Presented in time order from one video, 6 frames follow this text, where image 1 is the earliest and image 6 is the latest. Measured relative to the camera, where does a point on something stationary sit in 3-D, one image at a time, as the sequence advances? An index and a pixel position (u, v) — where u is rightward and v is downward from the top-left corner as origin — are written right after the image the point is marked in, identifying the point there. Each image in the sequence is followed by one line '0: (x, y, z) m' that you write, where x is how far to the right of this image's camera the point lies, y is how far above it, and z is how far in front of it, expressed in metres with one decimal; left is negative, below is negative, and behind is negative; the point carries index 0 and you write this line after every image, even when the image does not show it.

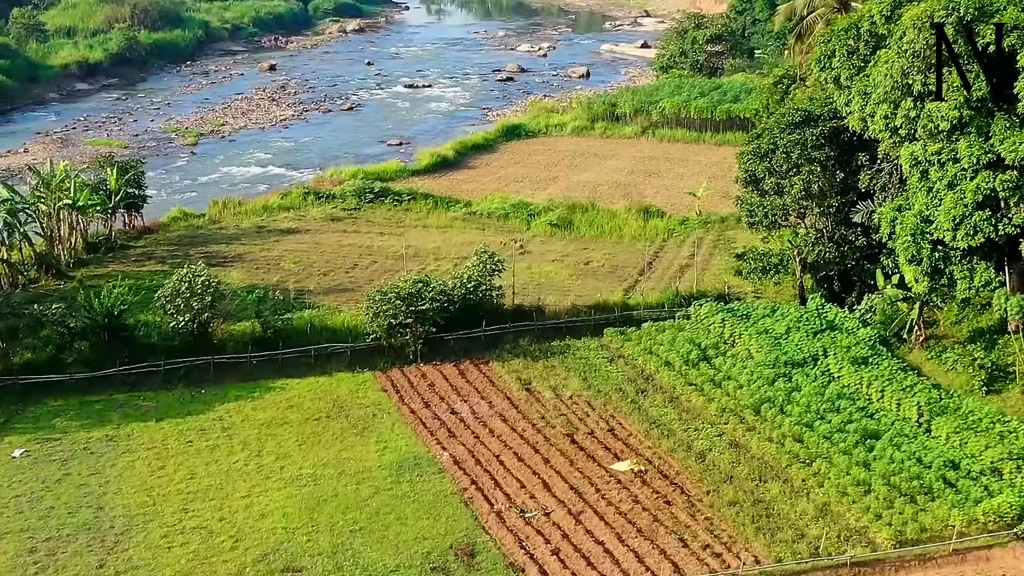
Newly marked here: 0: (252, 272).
0: (-5.7, +0.3, +19.7) m
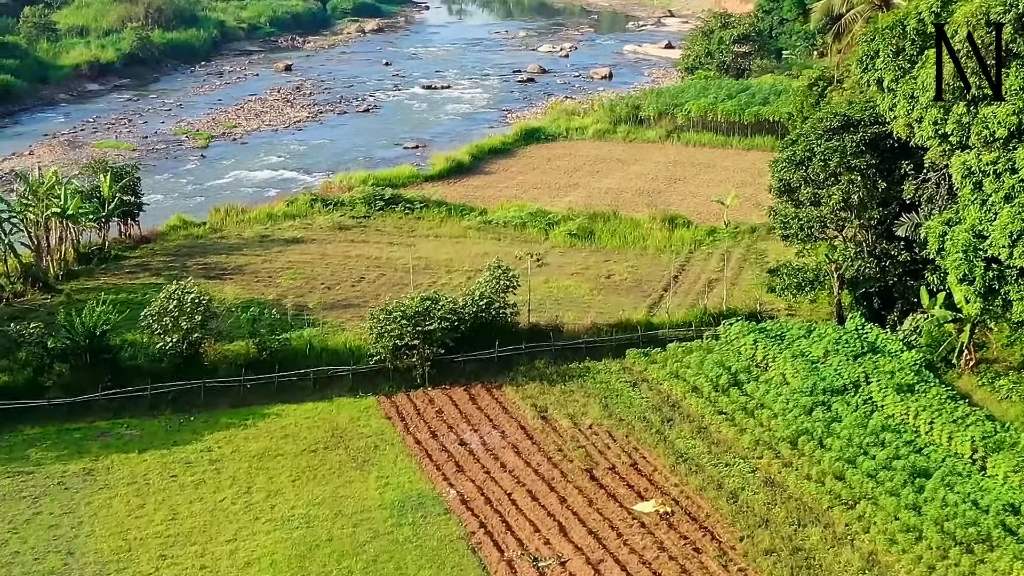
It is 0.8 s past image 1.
0: (-5.4, 0.0, +18.6) m
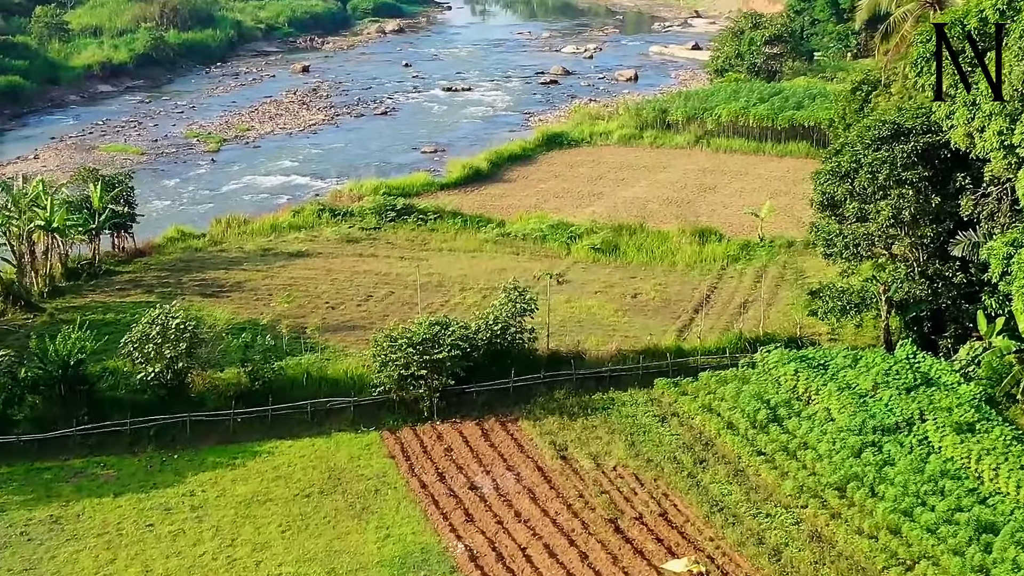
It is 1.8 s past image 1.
0: (-5.1, -0.3, +17.3) m
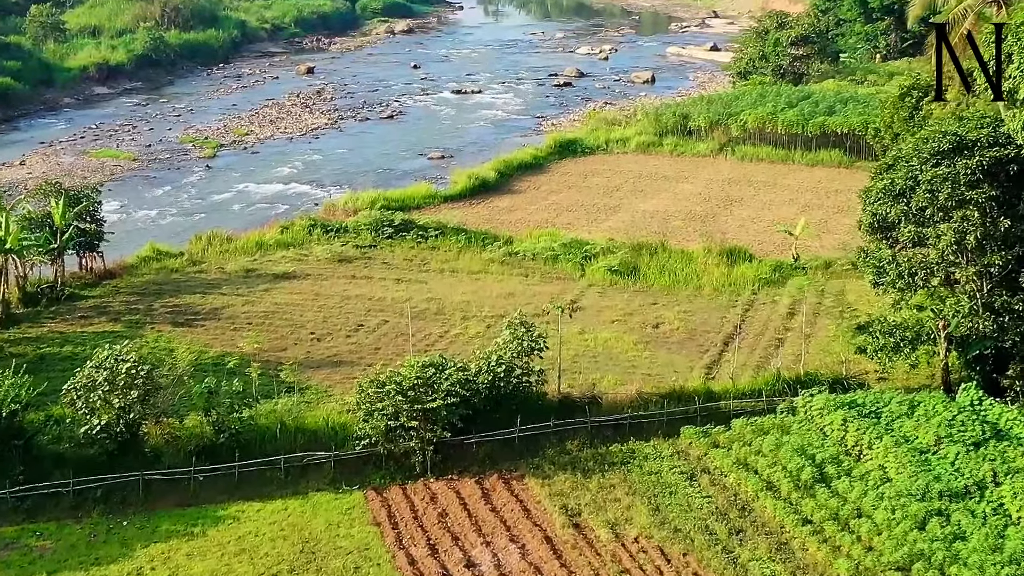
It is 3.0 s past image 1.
0: (-5.0, -0.8, +15.5) m
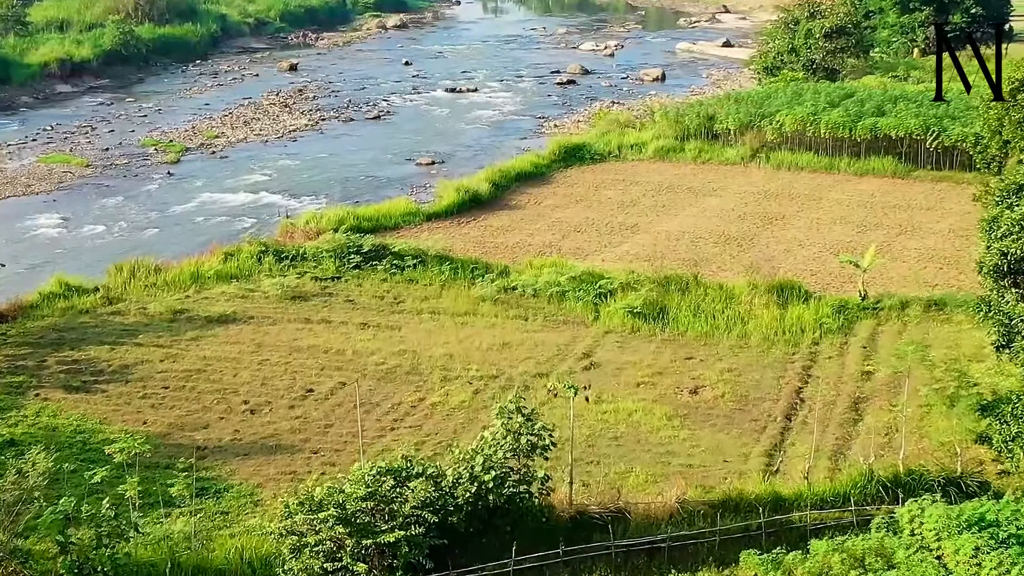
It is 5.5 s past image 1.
0: (-5.0, -1.5, +11.8) m
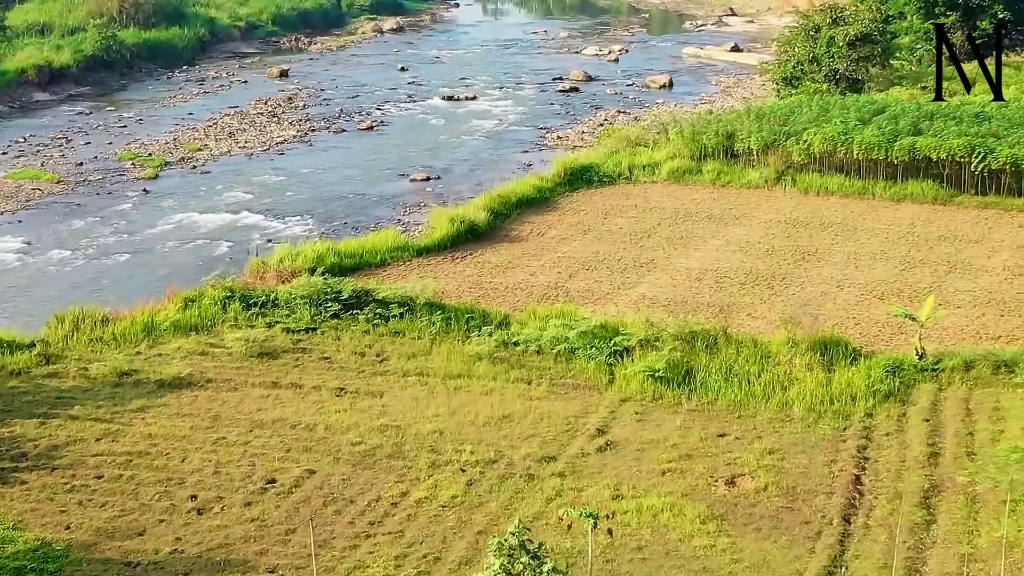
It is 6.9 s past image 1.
0: (-5.0, -2.3, +9.7) m
